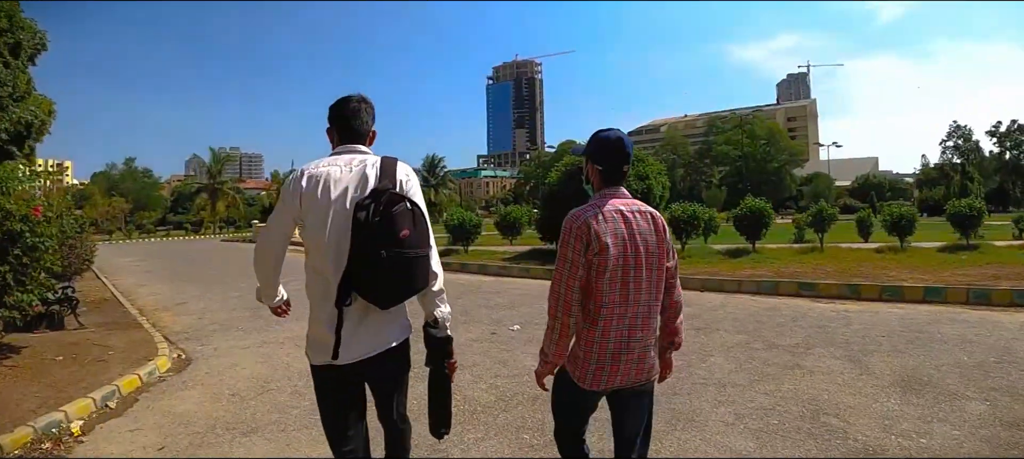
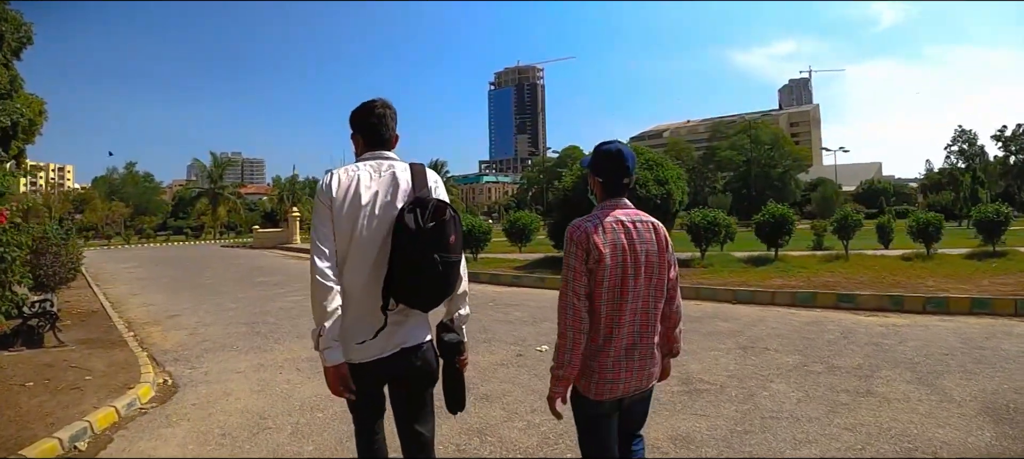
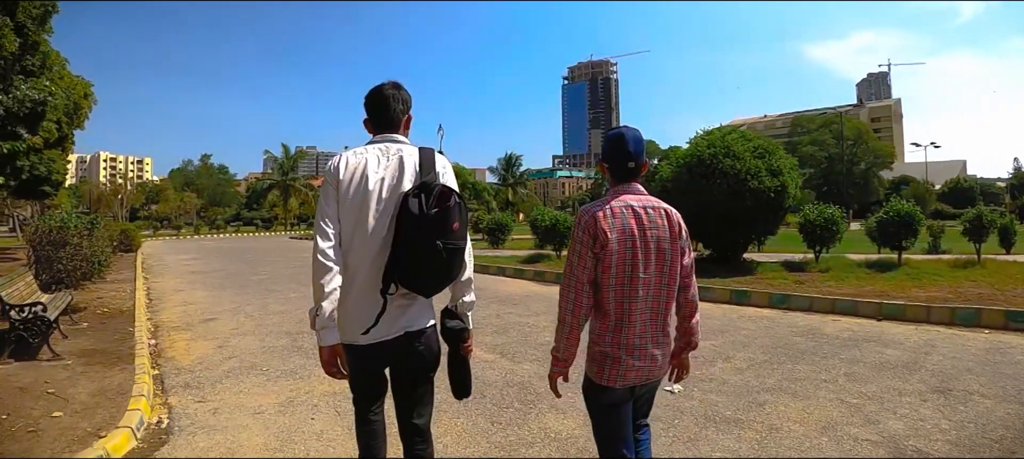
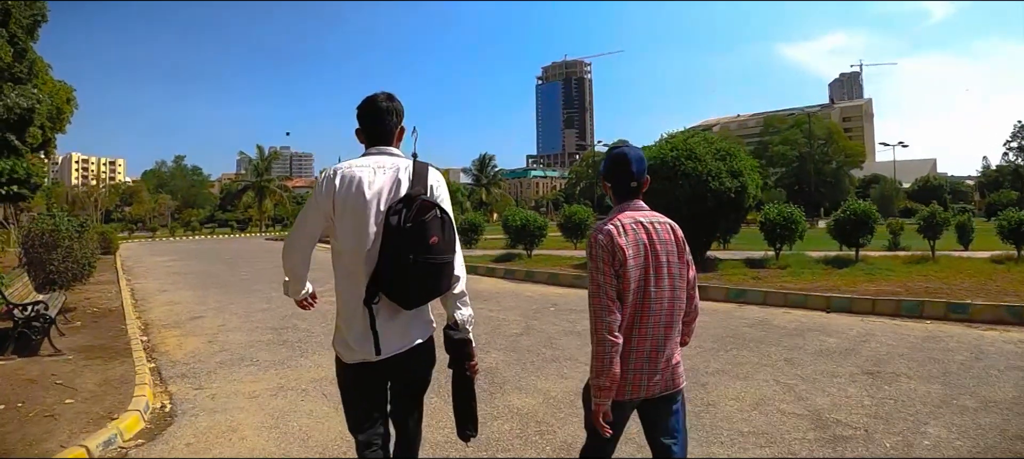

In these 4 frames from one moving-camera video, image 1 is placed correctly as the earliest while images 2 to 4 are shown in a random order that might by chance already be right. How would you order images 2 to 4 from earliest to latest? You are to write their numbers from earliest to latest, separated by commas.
2, 4, 3
